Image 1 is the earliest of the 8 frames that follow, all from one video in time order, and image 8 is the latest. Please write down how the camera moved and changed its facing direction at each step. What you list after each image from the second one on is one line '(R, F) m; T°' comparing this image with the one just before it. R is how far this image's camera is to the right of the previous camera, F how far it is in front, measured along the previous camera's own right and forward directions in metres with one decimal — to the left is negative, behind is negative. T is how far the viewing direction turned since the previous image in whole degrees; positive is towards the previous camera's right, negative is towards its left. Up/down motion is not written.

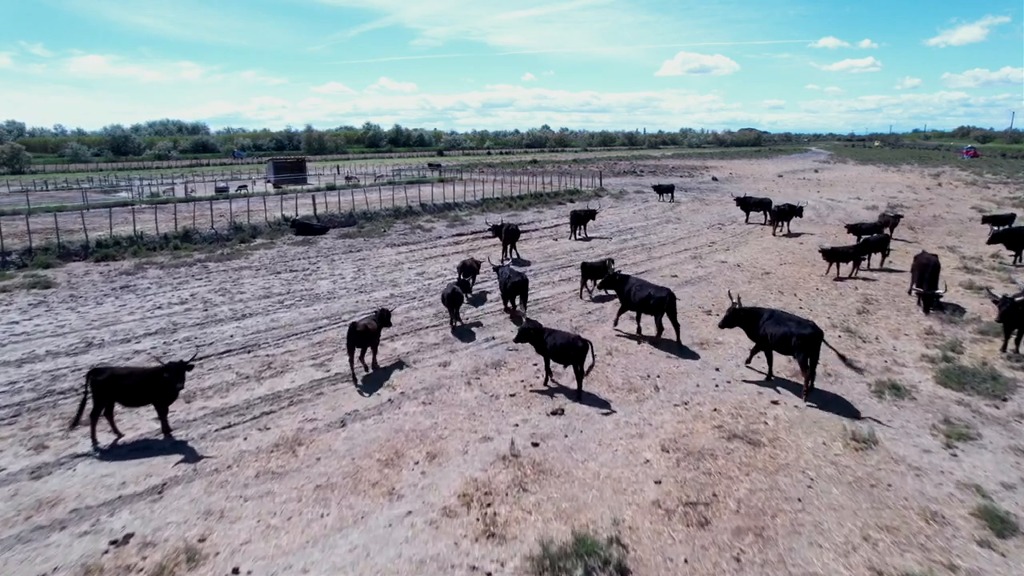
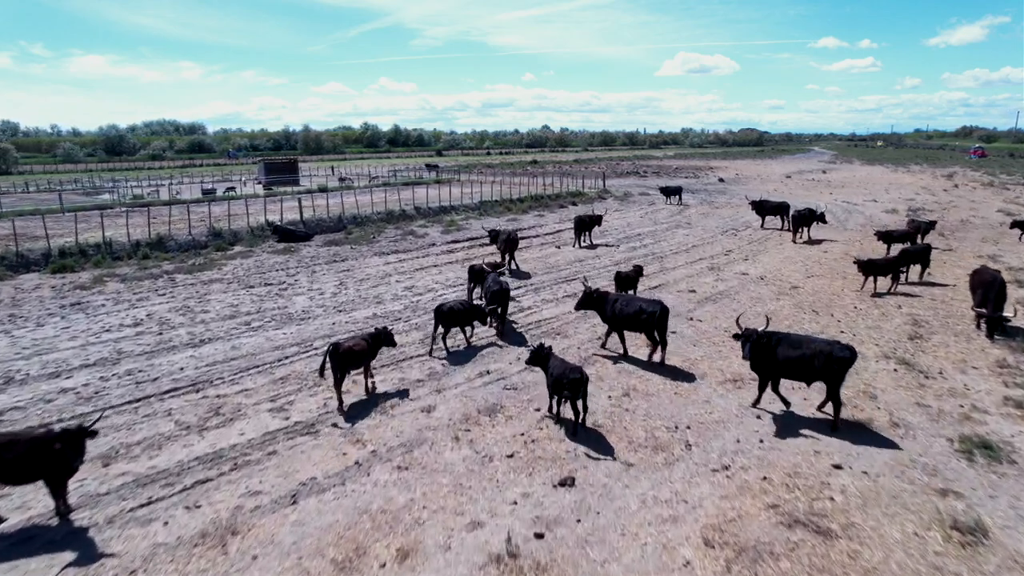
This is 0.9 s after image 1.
(0.0, +2.3) m; 0°
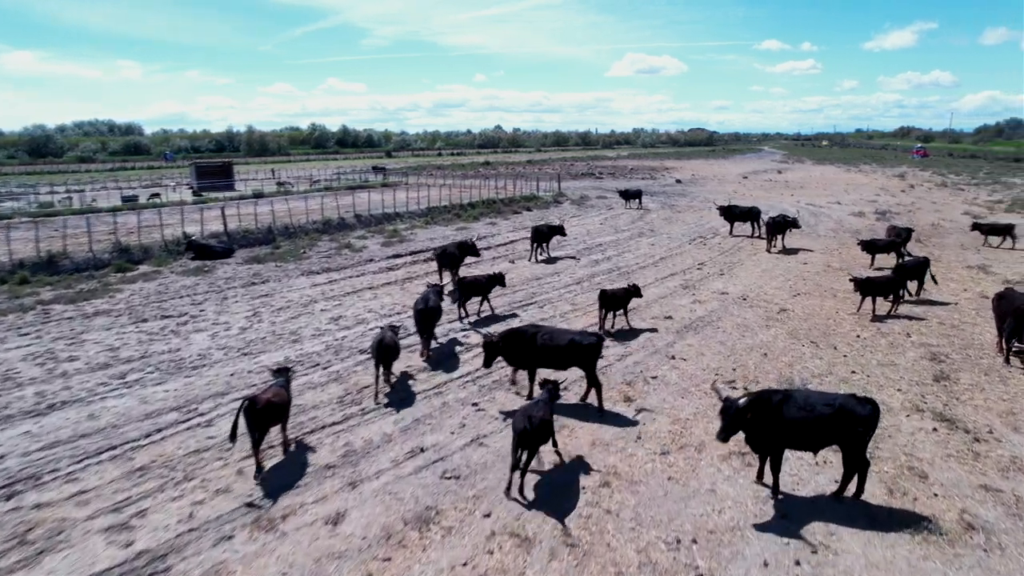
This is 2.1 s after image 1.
(+0.2, +3.1) m; +4°
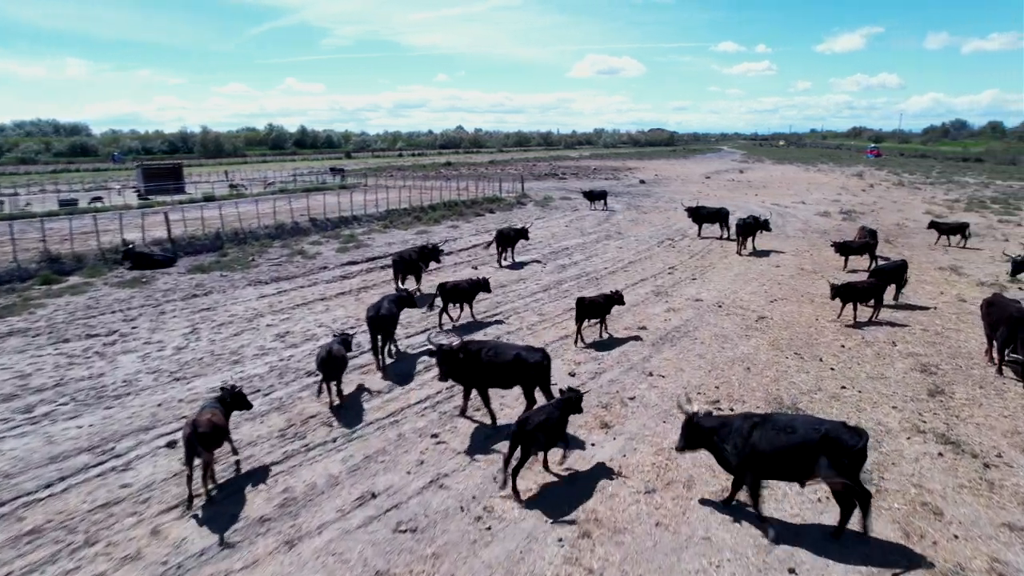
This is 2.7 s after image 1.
(0.0, +1.2) m; +3°
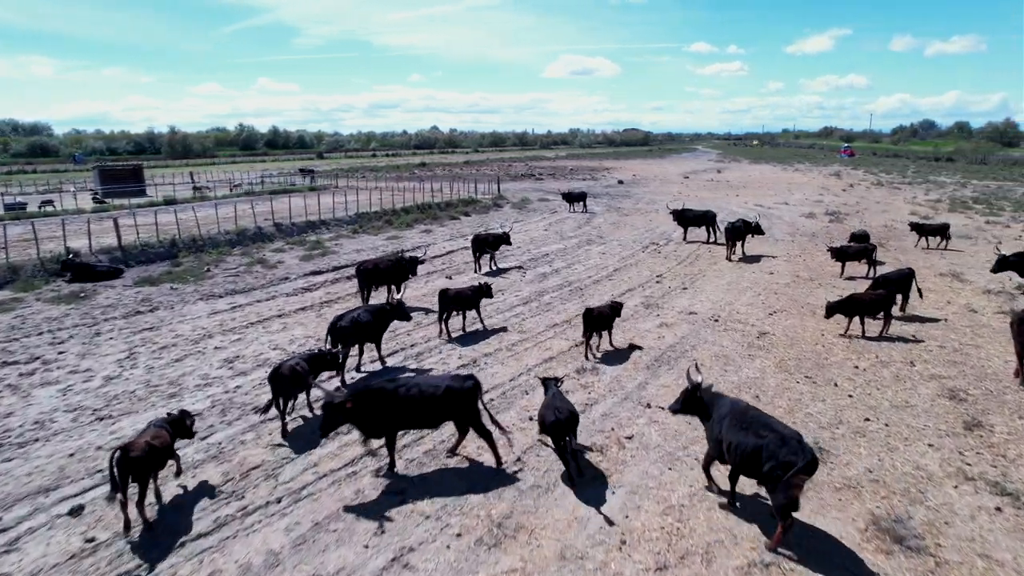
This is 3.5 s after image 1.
(0.0, +1.7) m; +2°
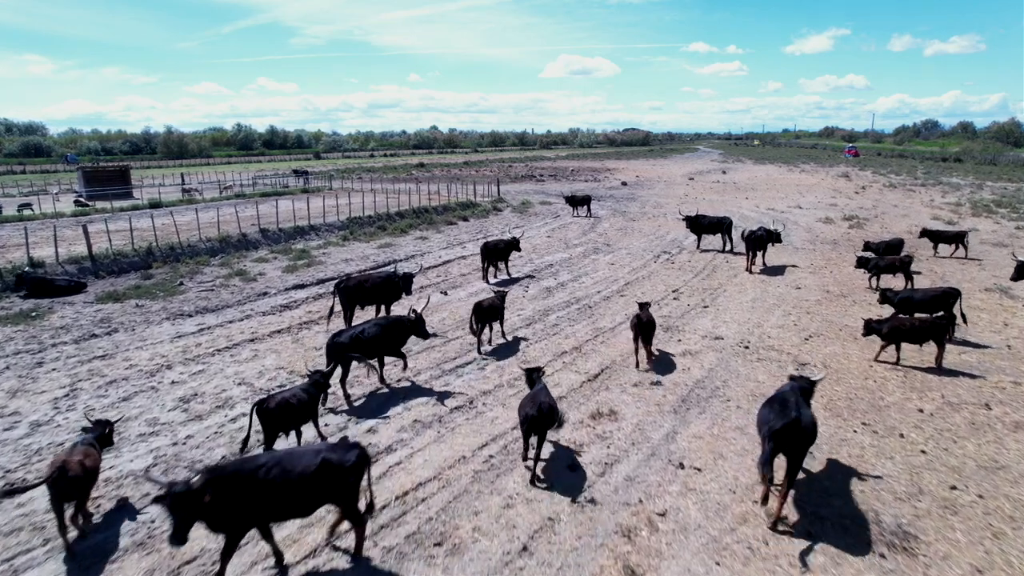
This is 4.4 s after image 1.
(-0.1, +2.1) m; 0°
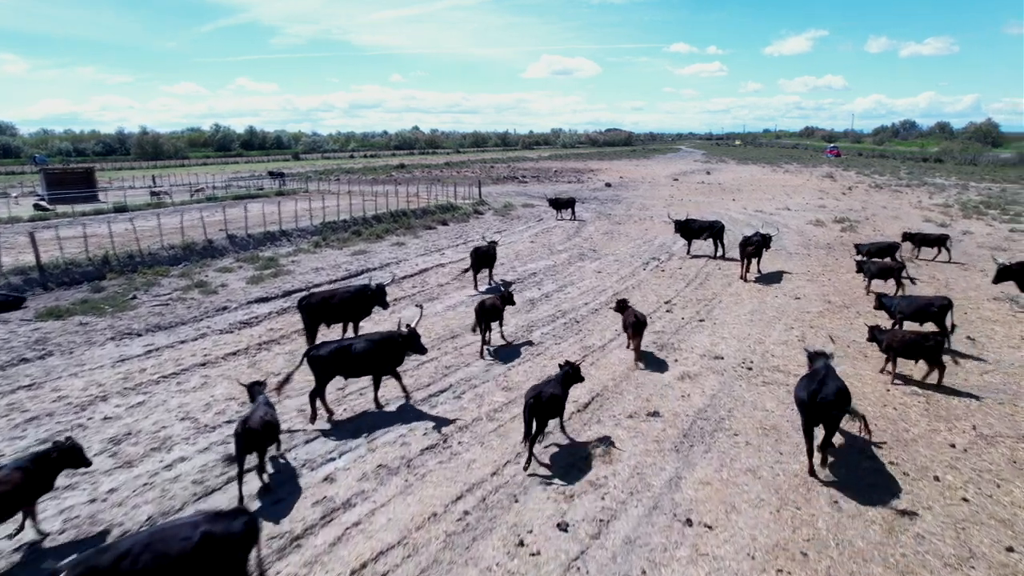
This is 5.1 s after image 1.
(+0.1, +1.4) m; +1°
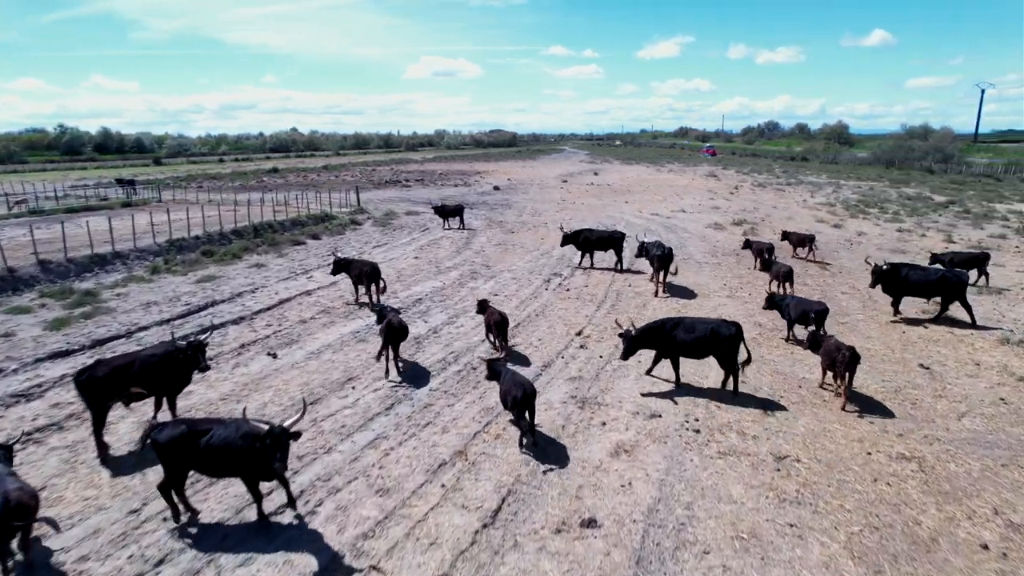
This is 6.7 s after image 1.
(+0.3, +3.5) m; +9°
